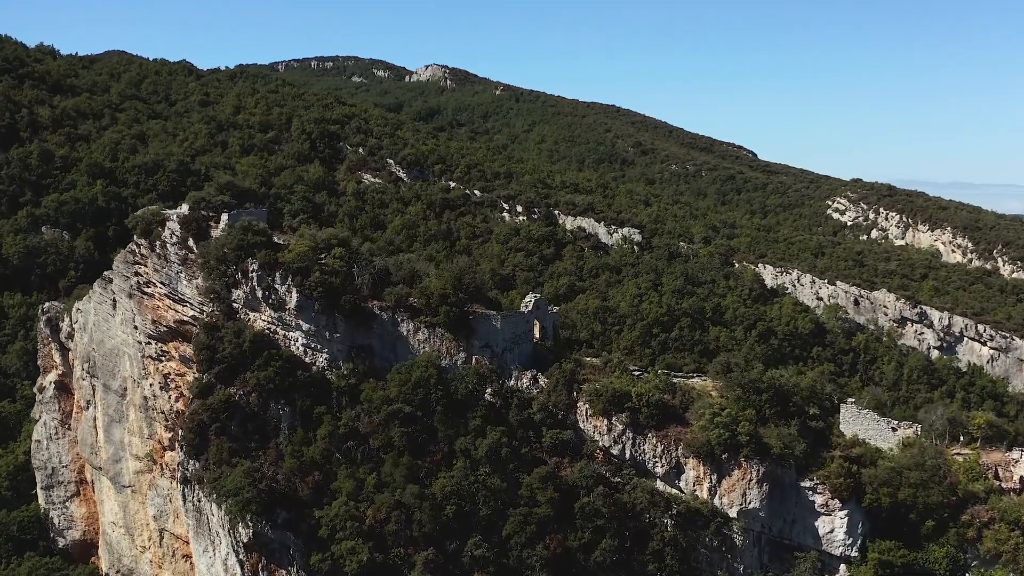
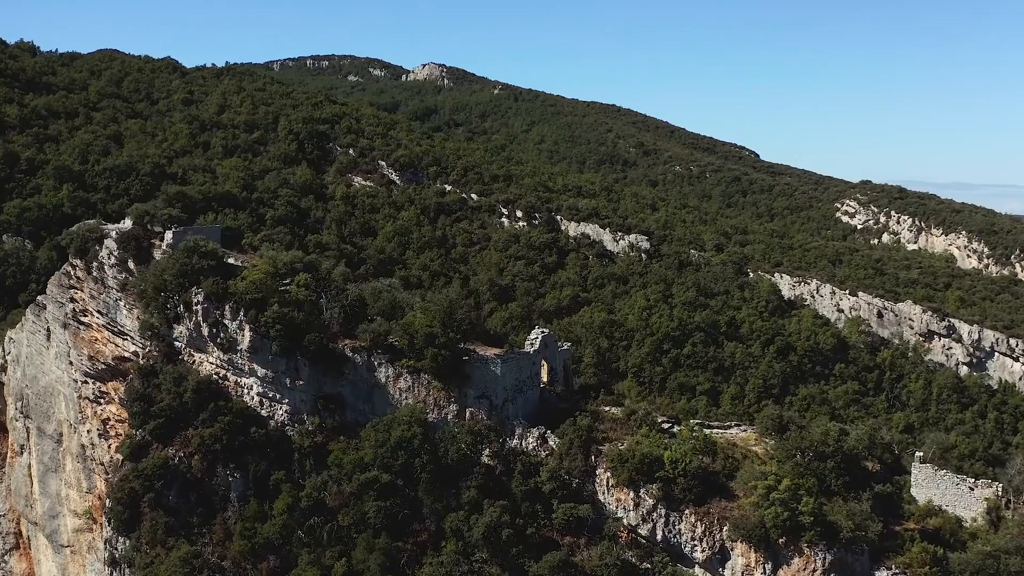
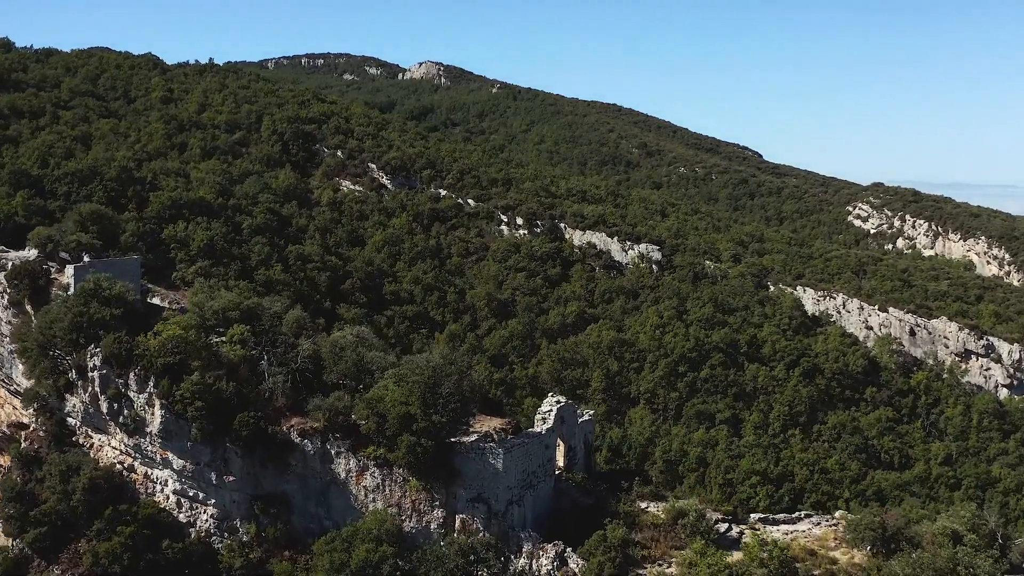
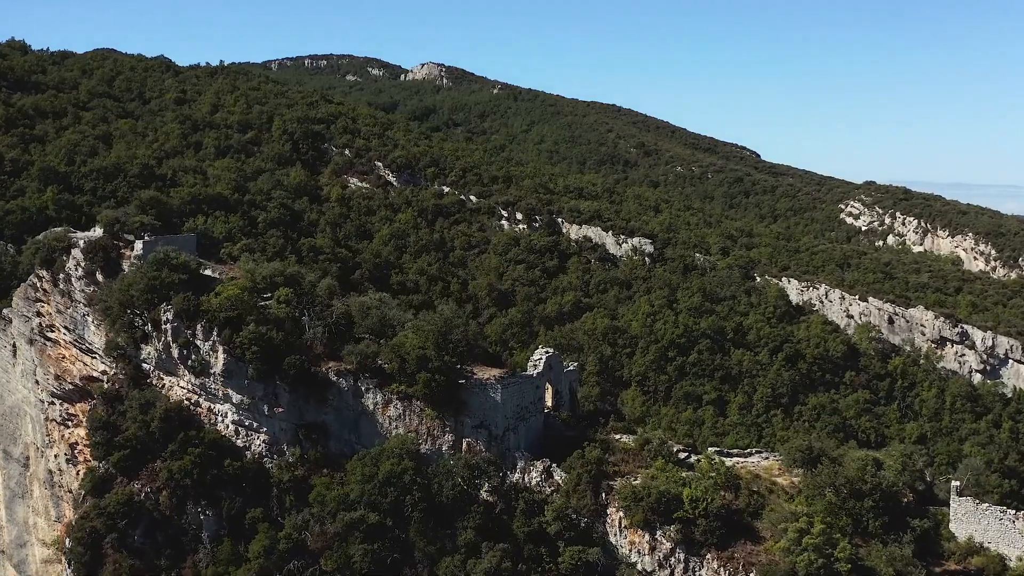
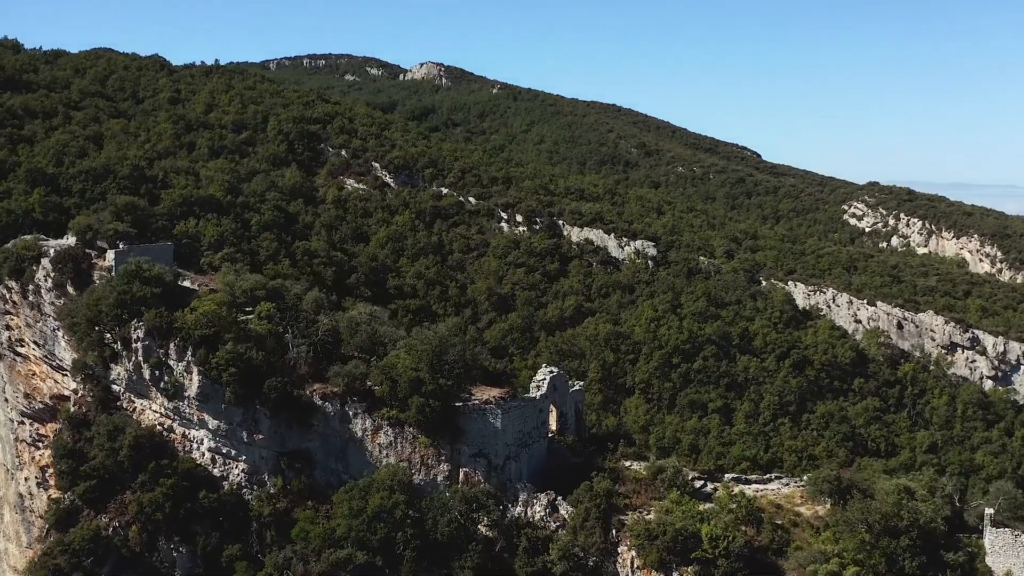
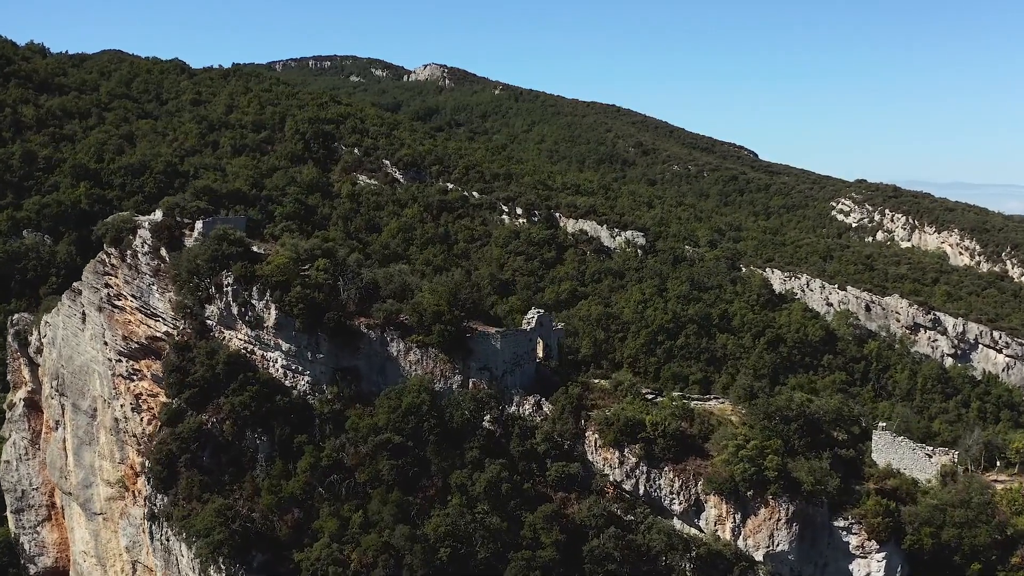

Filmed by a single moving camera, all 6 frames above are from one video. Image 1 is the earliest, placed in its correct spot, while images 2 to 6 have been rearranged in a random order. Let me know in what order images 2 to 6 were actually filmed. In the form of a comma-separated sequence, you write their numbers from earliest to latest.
6, 2, 4, 5, 3
